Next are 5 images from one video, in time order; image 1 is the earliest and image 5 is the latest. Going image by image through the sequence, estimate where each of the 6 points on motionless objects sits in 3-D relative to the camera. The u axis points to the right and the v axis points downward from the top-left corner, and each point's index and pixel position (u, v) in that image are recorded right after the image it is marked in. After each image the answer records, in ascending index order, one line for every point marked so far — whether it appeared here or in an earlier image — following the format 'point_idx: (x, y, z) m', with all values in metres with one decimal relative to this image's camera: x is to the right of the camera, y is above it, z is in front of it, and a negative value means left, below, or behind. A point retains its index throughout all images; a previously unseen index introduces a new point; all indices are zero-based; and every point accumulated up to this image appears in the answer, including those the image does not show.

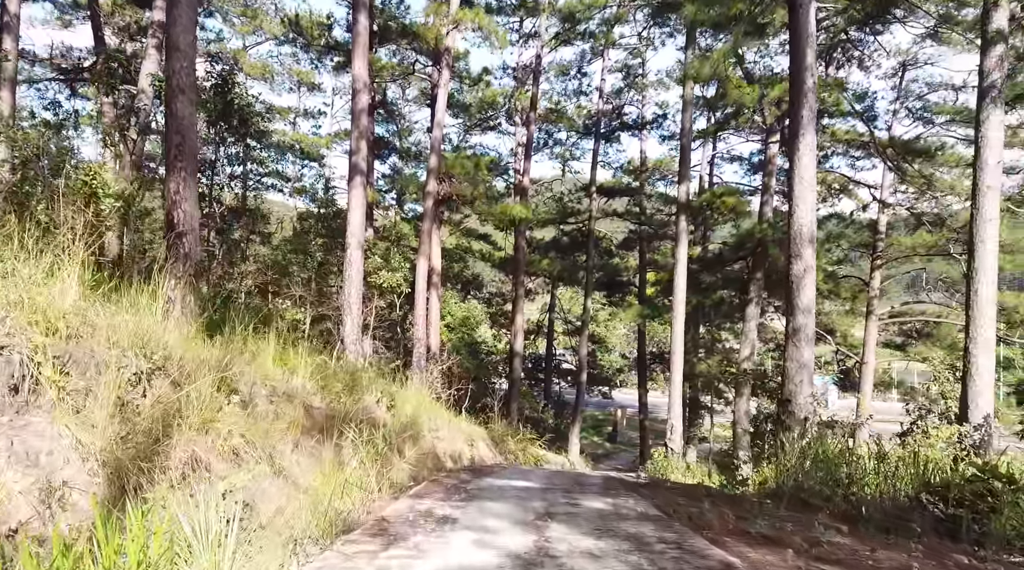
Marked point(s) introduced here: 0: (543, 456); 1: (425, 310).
0: (+0.6, -3.3, +18.5) m
1: (-1.5, -0.4, +16.0) m
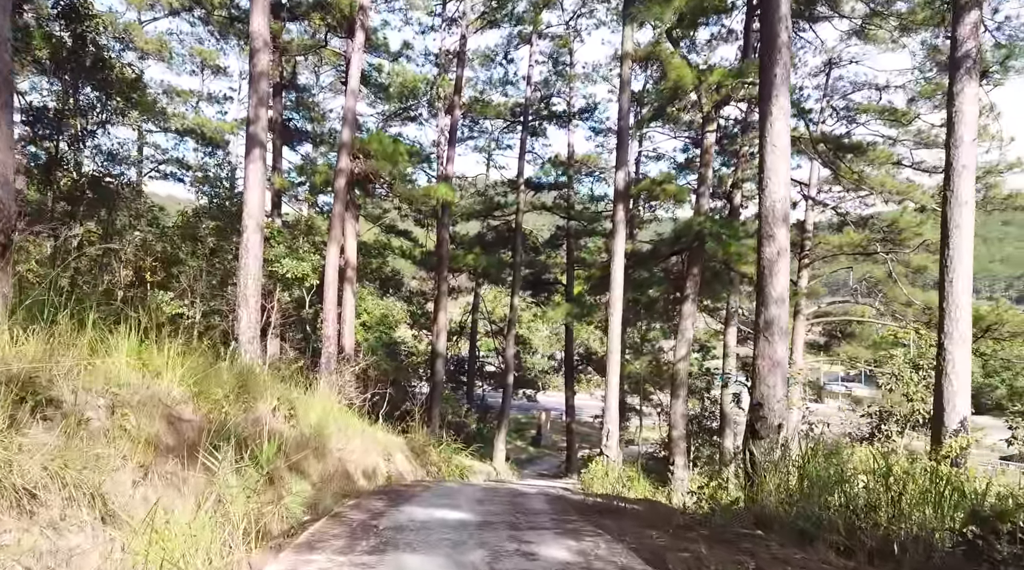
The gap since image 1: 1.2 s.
0: (-0.8, -3.3, +17.0) m
1: (-2.7, -0.3, +14.4) m
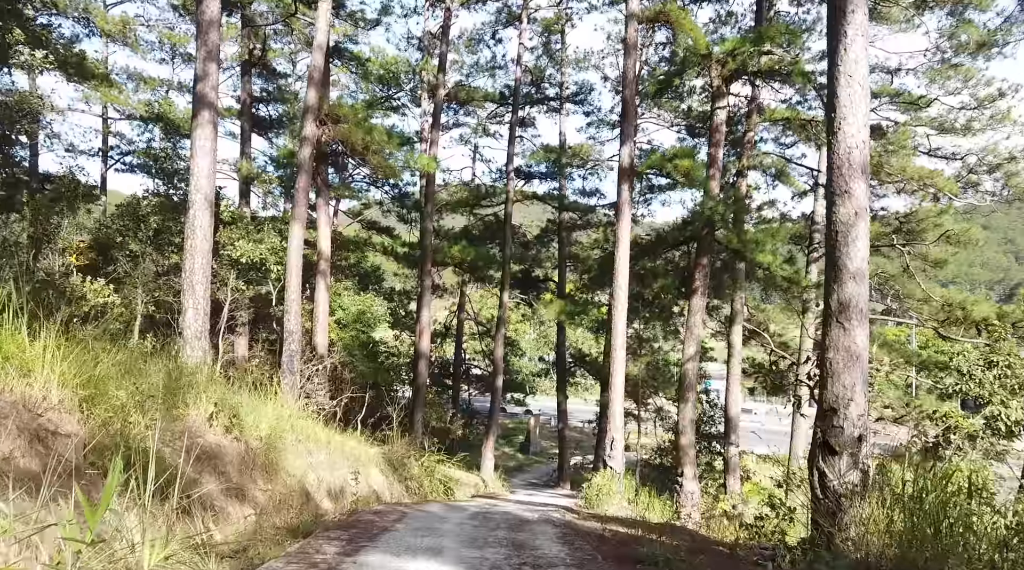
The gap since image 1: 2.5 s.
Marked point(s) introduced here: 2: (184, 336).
0: (-0.9, -3.1, +15.3) m
1: (-2.8, -0.2, +12.7) m
2: (-3.5, -0.5, +9.9) m
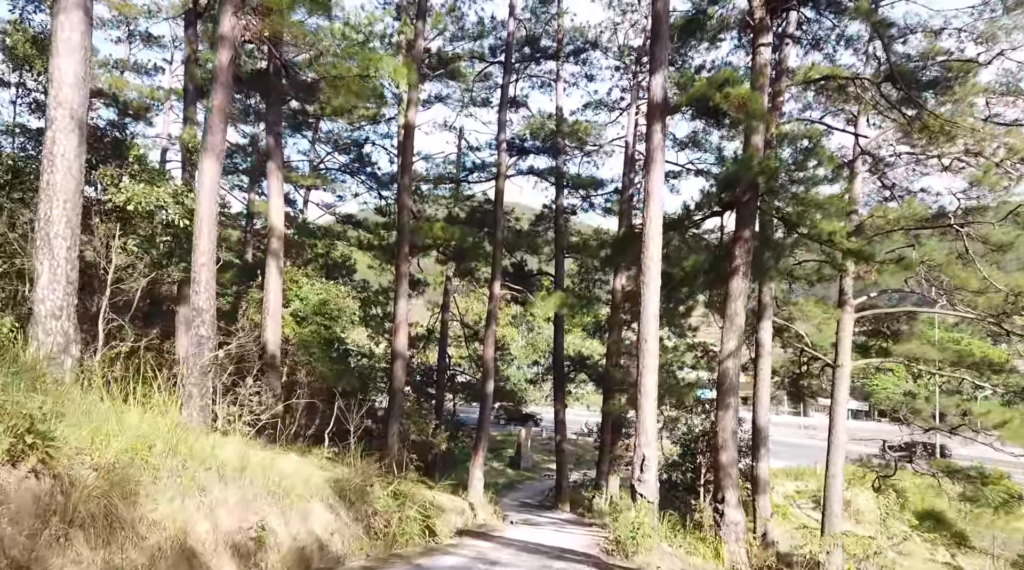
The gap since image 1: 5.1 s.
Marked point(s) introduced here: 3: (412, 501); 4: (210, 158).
0: (-1.0, -2.8, +12.1) m
1: (-2.8, +0.1, +9.5) m
2: (-3.4, -0.2, +6.8) m
3: (-1.2, -2.6, +11.5) m
4: (-2.8, +1.1, +9.2) m
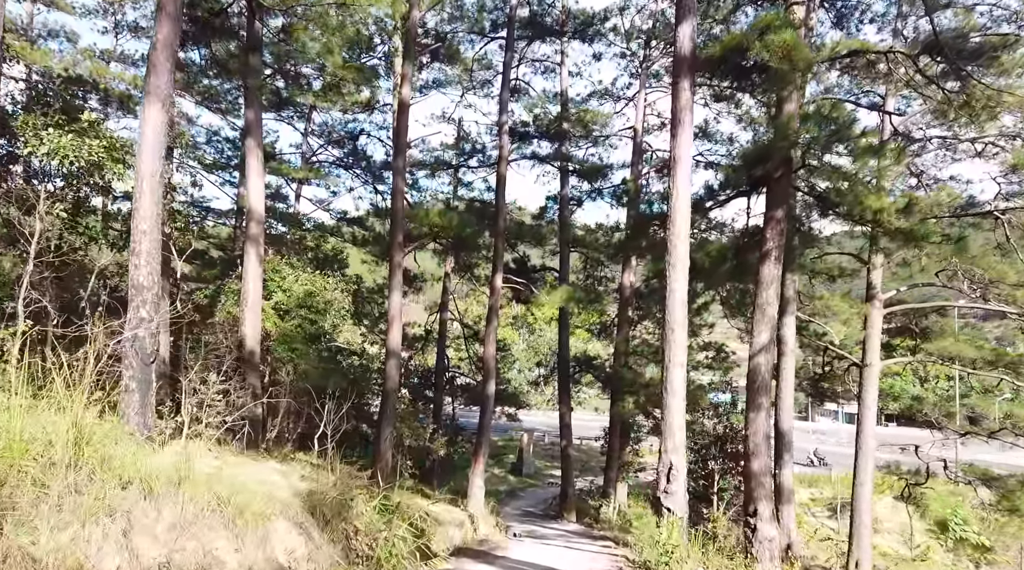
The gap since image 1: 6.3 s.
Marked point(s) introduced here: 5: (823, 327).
0: (-0.9, -2.7, +10.8) m
1: (-2.7, +0.3, +8.2) m
2: (-3.4, 0.0, +5.4) m
3: (-1.1, -2.4, +10.1) m
4: (-2.7, +1.3, +7.9) m
5: (+6.2, -0.8, +18.9) m
